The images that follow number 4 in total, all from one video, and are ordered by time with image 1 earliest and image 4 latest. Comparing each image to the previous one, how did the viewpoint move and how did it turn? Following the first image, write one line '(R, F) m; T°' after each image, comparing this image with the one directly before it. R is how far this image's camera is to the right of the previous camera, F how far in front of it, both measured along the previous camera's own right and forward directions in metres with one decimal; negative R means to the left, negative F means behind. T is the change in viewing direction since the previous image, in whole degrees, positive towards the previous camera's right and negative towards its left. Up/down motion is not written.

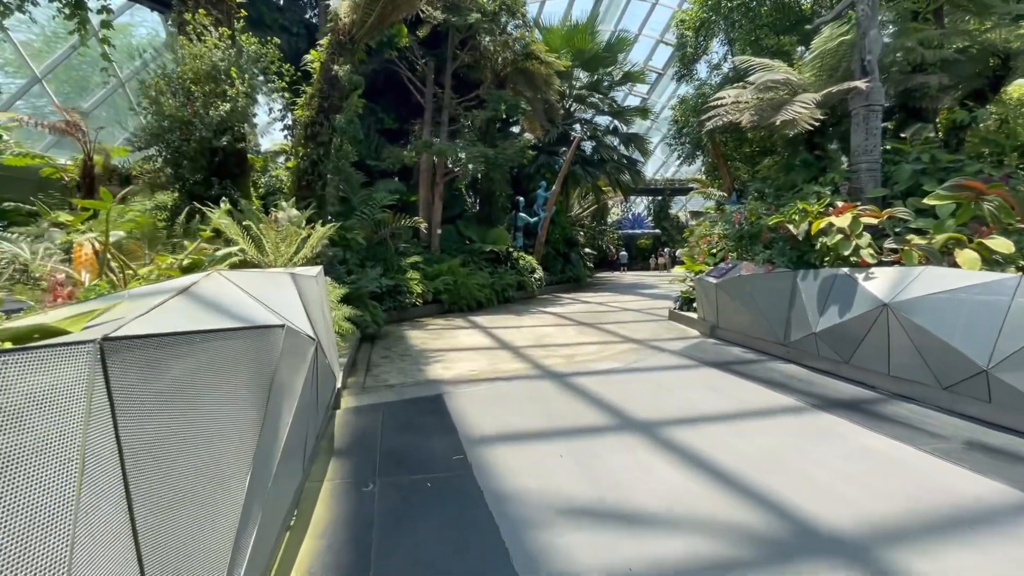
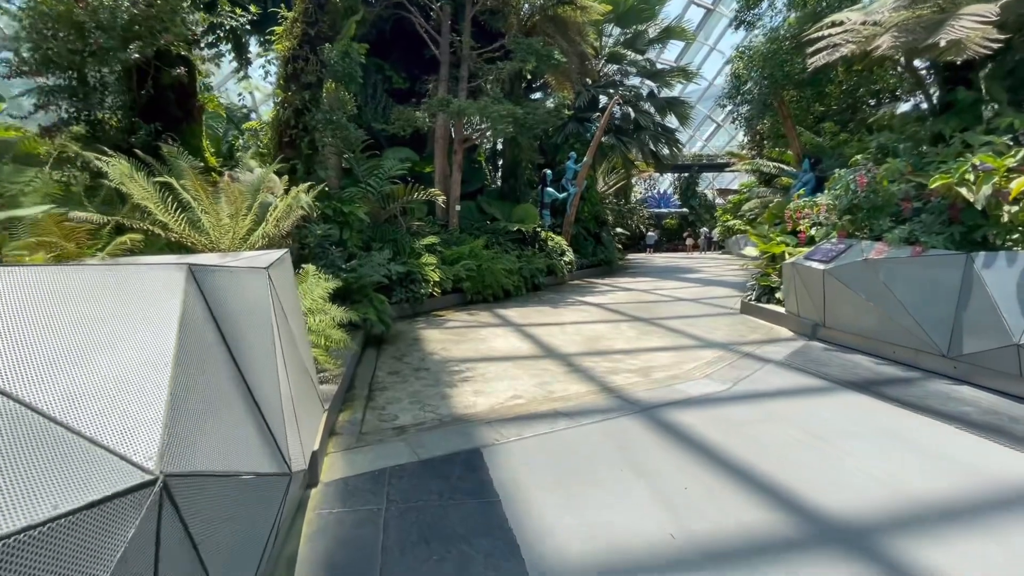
(-0.3, +1.4) m; -1°
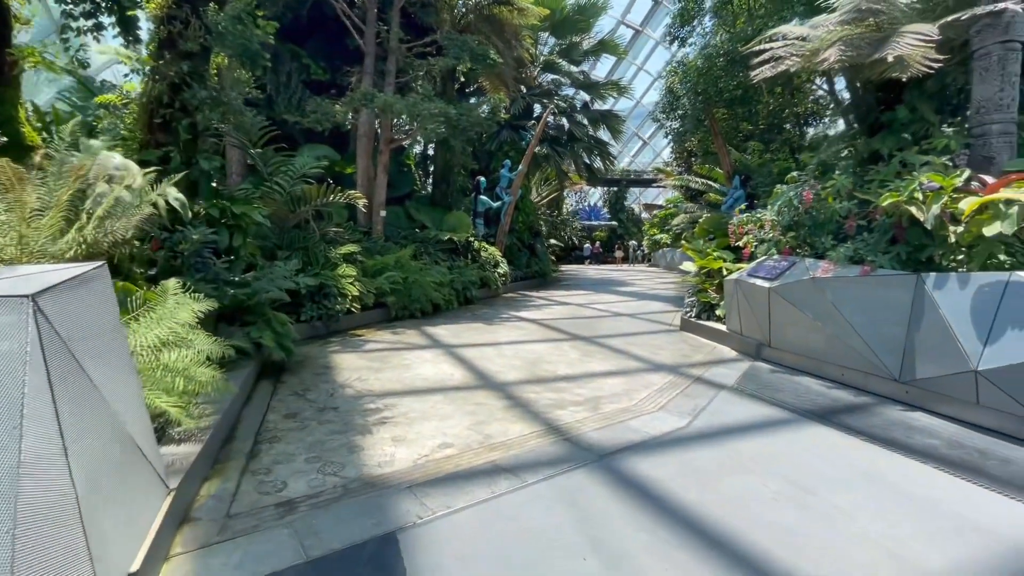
(0.0, +0.6) m; +8°
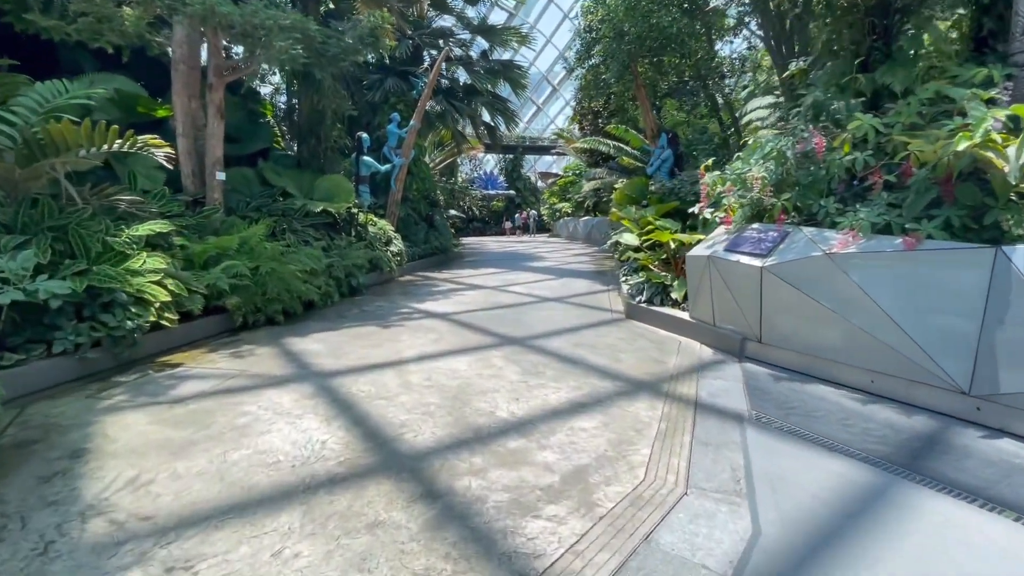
(-0.1, +1.5) m; +12°
